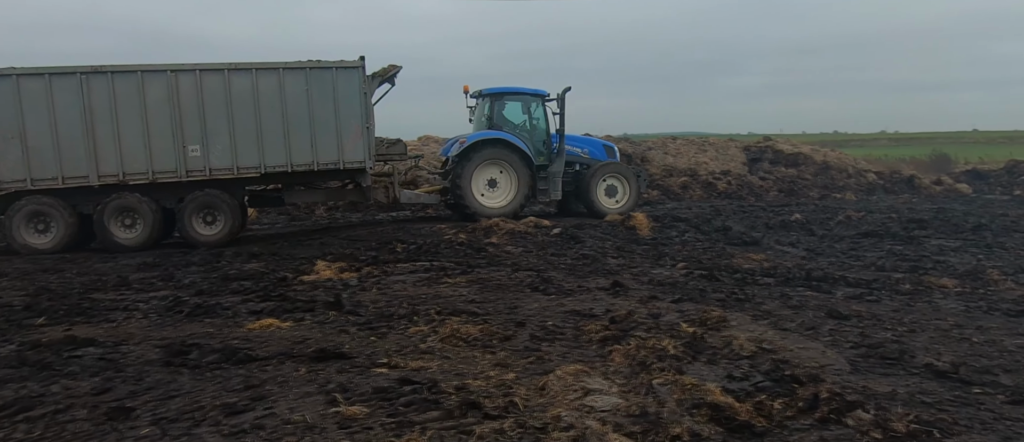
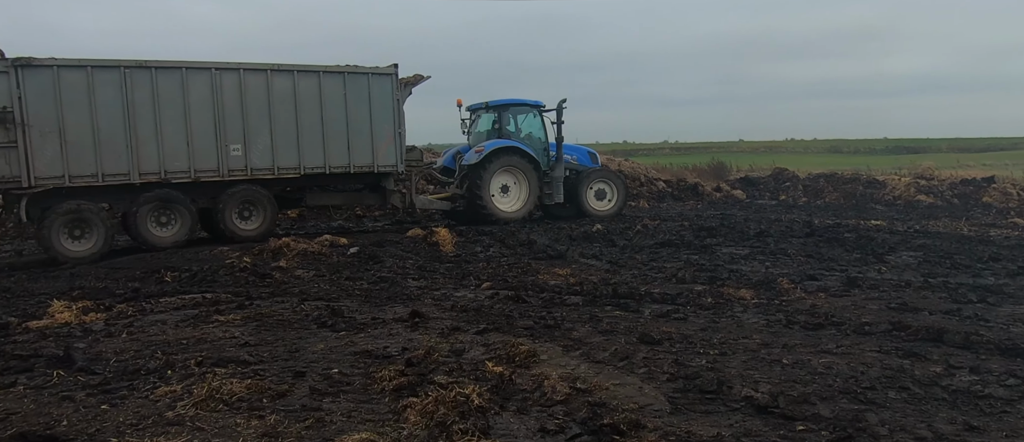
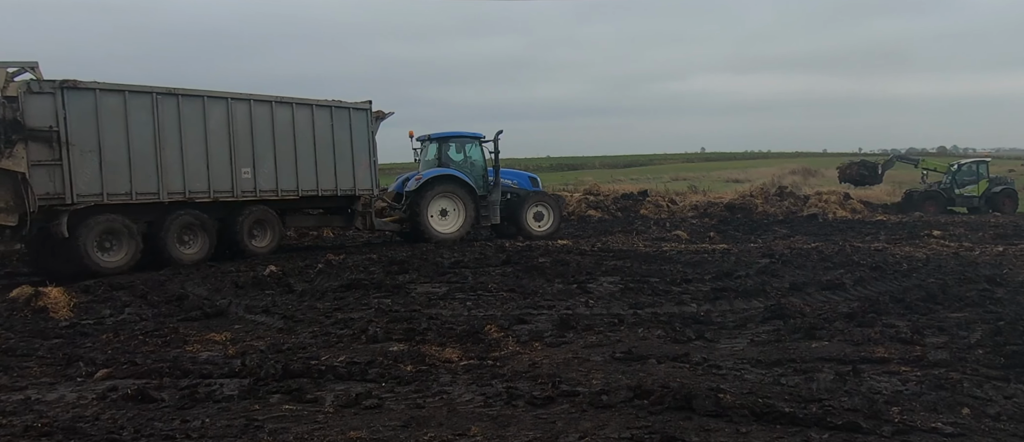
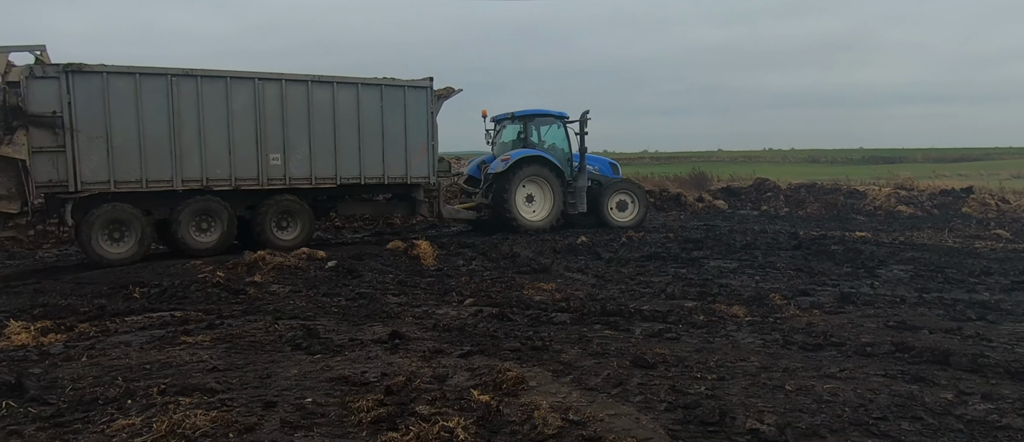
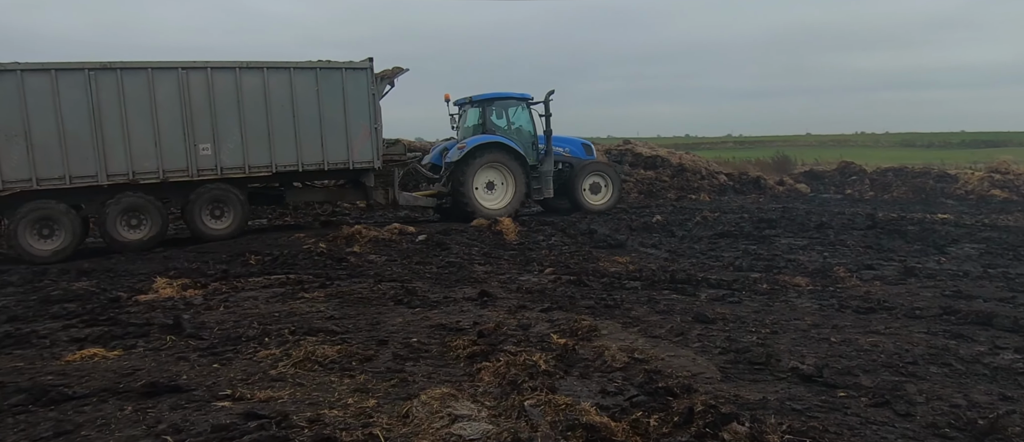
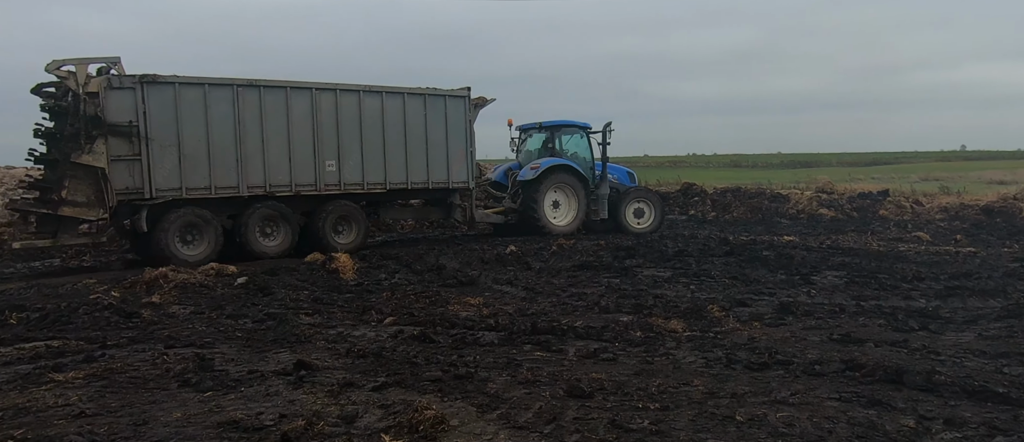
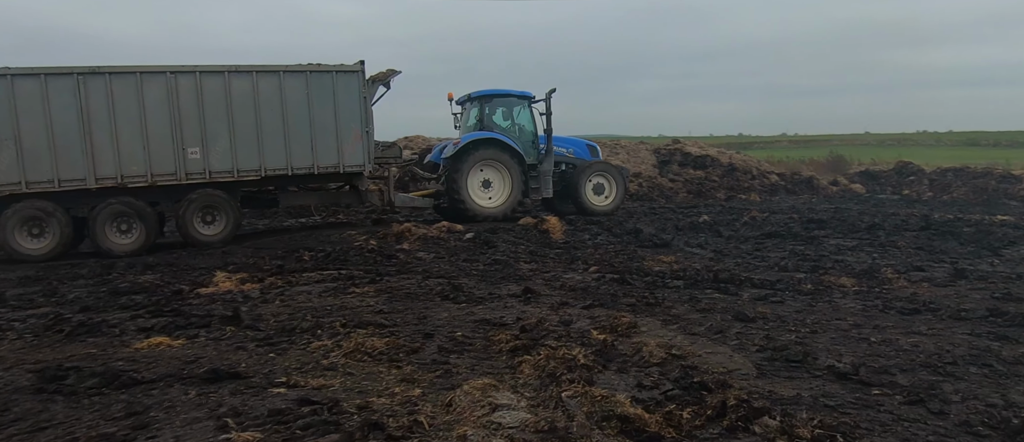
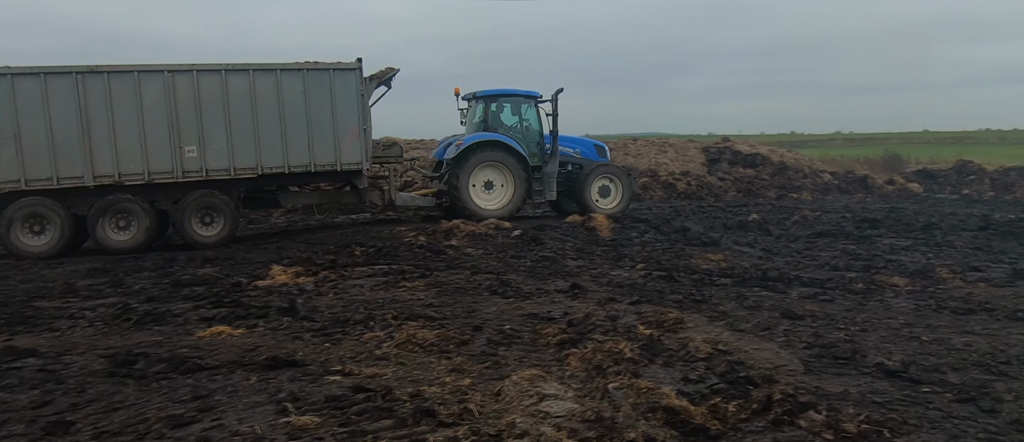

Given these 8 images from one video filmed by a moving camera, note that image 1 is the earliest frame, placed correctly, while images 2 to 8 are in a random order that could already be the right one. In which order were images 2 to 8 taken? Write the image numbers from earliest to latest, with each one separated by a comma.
8, 7, 5, 2, 4, 6, 3
